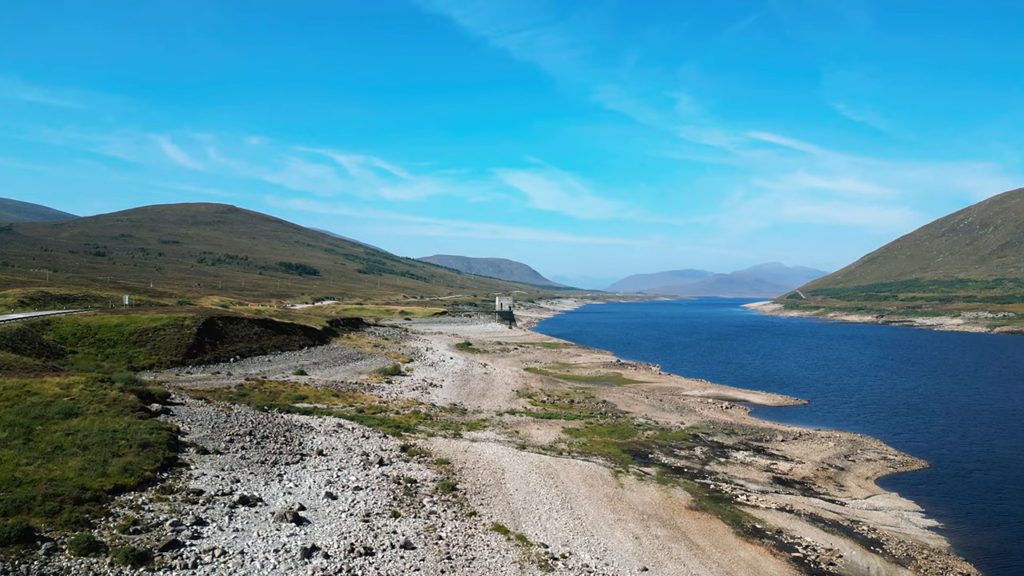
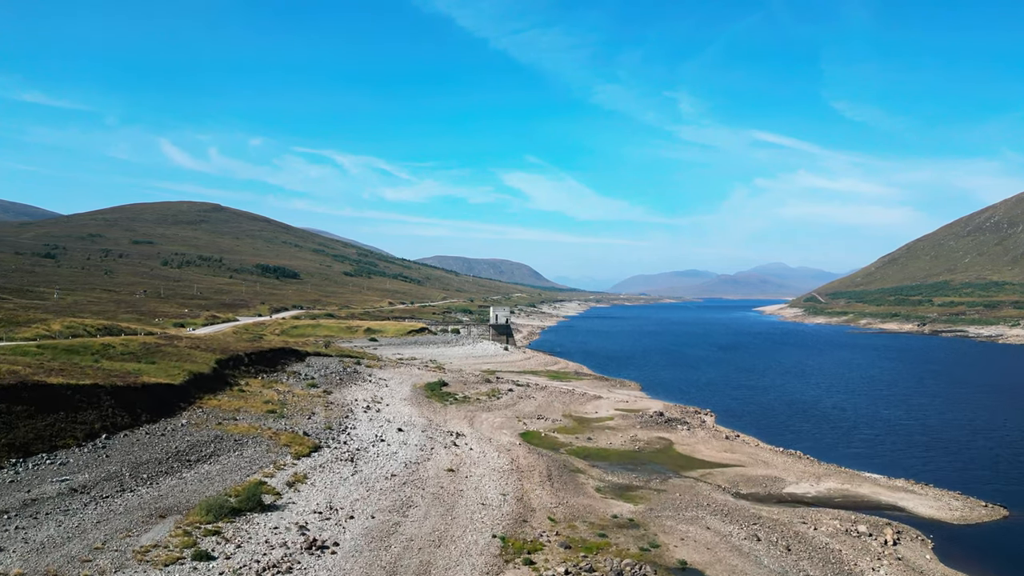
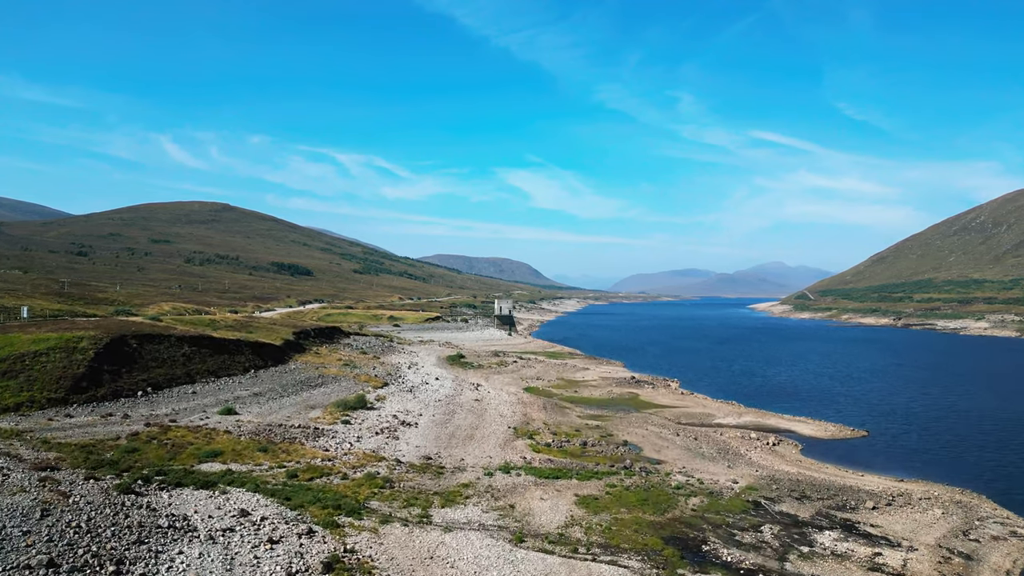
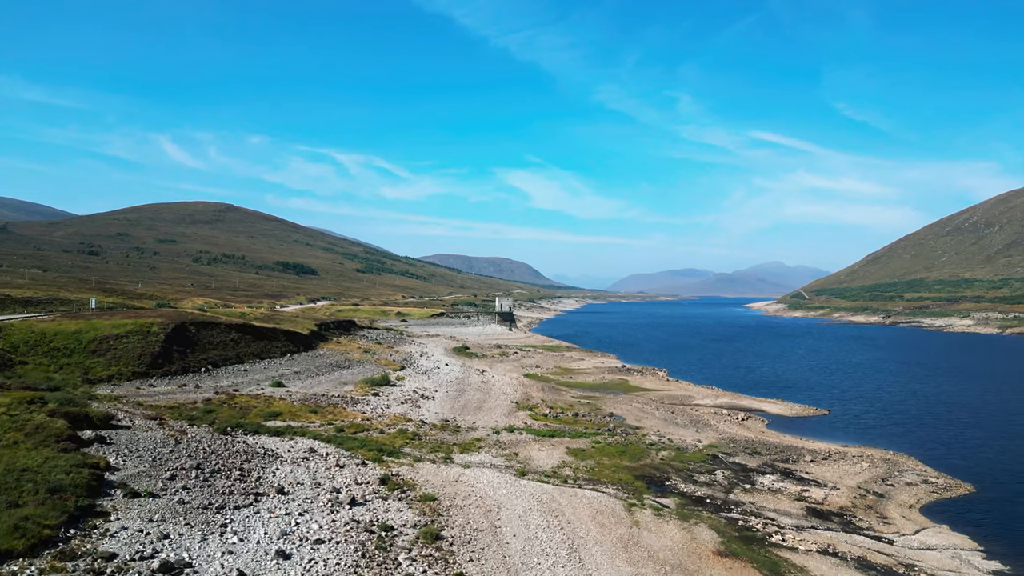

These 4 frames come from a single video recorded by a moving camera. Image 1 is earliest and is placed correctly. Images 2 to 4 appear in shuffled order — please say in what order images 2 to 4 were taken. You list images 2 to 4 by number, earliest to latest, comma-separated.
4, 3, 2
